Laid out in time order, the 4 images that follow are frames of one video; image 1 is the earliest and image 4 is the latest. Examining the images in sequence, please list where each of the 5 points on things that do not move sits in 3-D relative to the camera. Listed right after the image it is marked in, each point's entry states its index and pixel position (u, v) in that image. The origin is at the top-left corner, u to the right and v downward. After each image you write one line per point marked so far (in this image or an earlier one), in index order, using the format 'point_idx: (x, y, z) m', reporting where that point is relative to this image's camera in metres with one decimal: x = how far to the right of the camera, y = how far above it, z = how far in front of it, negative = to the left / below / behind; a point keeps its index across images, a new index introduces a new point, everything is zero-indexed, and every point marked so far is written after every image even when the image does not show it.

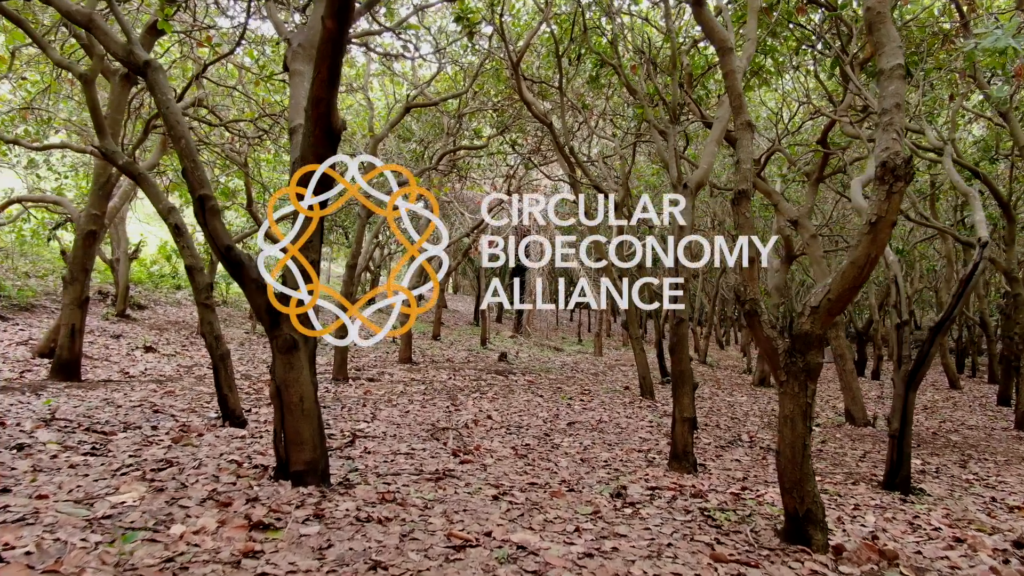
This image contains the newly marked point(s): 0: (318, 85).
0: (-1.0, +1.1, +3.0) m
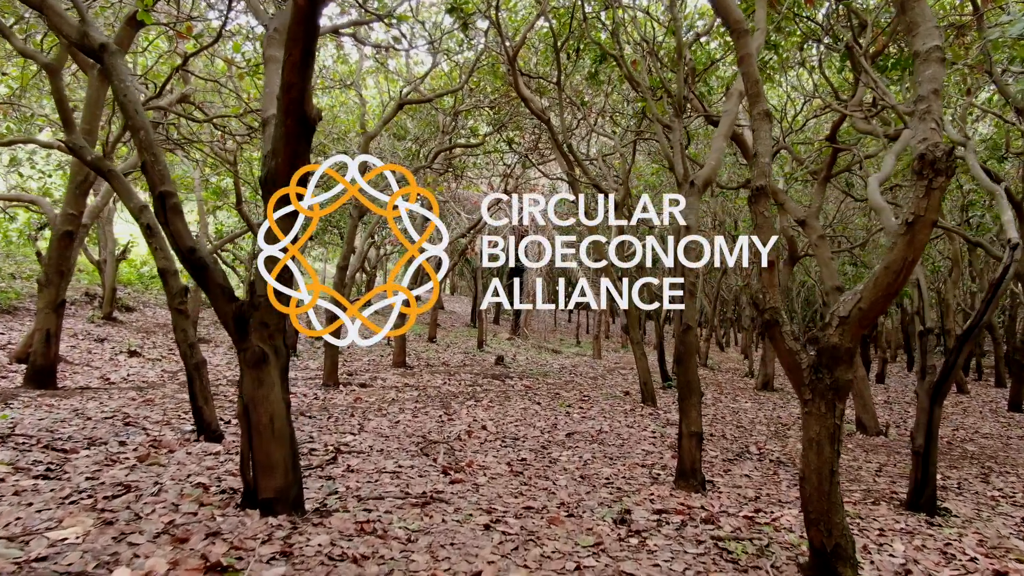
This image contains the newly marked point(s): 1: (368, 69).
0: (-1.1, +1.0, +2.7) m
1: (-3.1, +4.7, +12.1) m
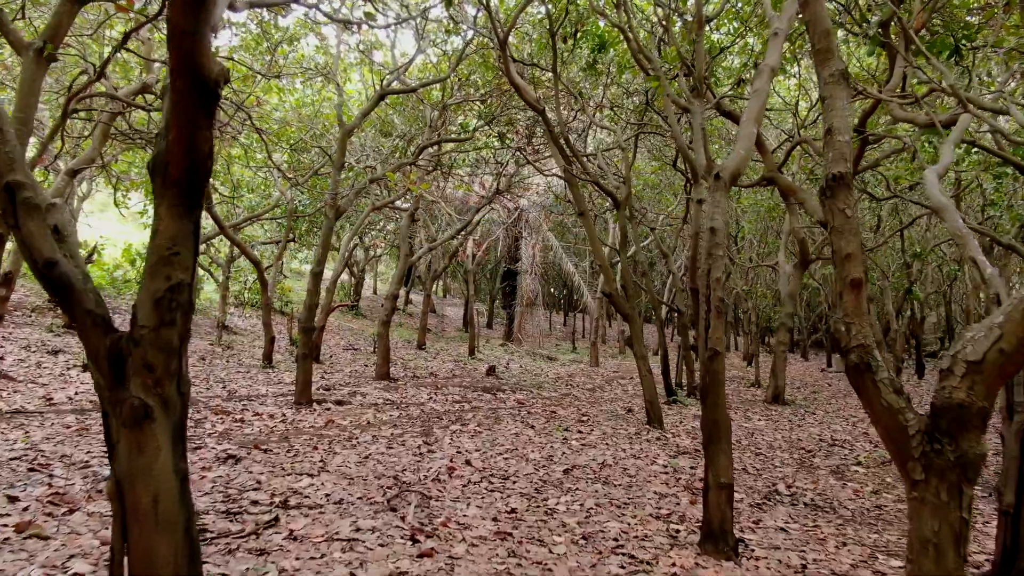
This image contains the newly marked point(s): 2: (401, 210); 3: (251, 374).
0: (-1.1, +0.9, +1.9) m
1: (-3.2, +4.6, +11.3) m
2: (-2.4, +1.7, +12.1) m
3: (-4.6, -1.5, +9.9) m
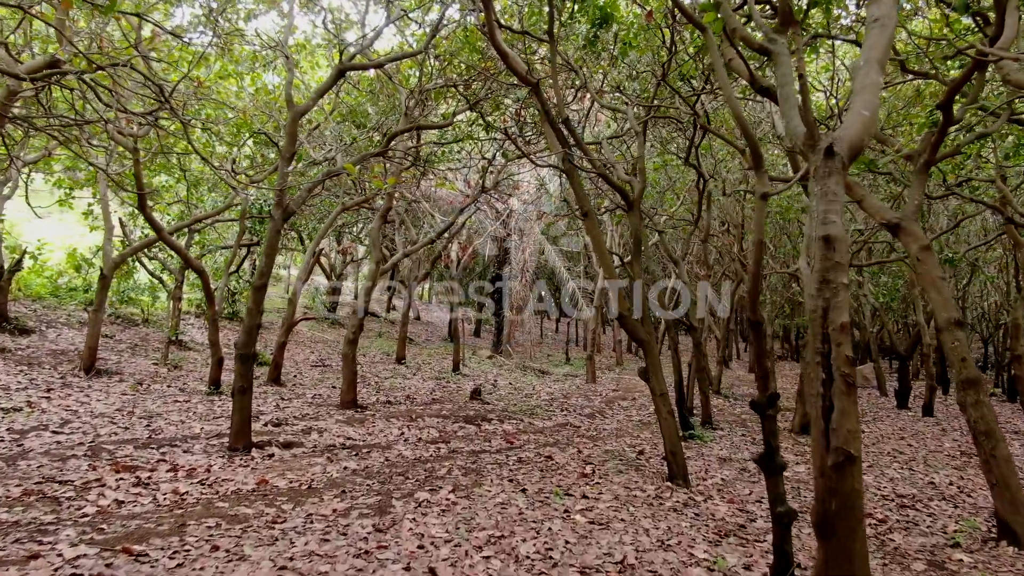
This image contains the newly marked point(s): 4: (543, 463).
0: (-1.2, +0.8, +0.4) m
1: (-3.4, +4.4, +9.8) m
2: (-2.6, +1.5, +10.6) m
3: (-4.8, -1.7, +8.4) m
4: (+0.3, -1.9, +6.2) m
